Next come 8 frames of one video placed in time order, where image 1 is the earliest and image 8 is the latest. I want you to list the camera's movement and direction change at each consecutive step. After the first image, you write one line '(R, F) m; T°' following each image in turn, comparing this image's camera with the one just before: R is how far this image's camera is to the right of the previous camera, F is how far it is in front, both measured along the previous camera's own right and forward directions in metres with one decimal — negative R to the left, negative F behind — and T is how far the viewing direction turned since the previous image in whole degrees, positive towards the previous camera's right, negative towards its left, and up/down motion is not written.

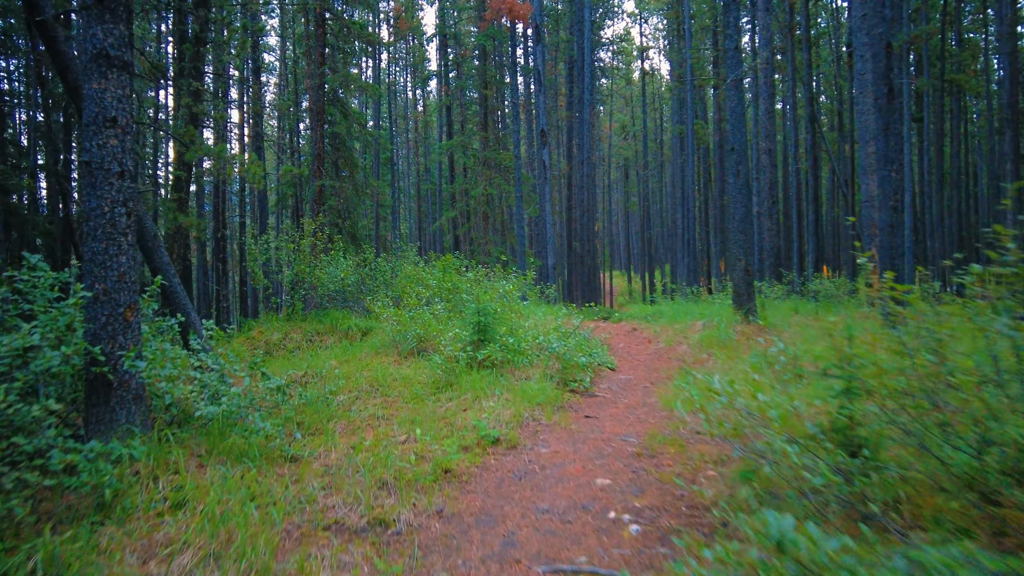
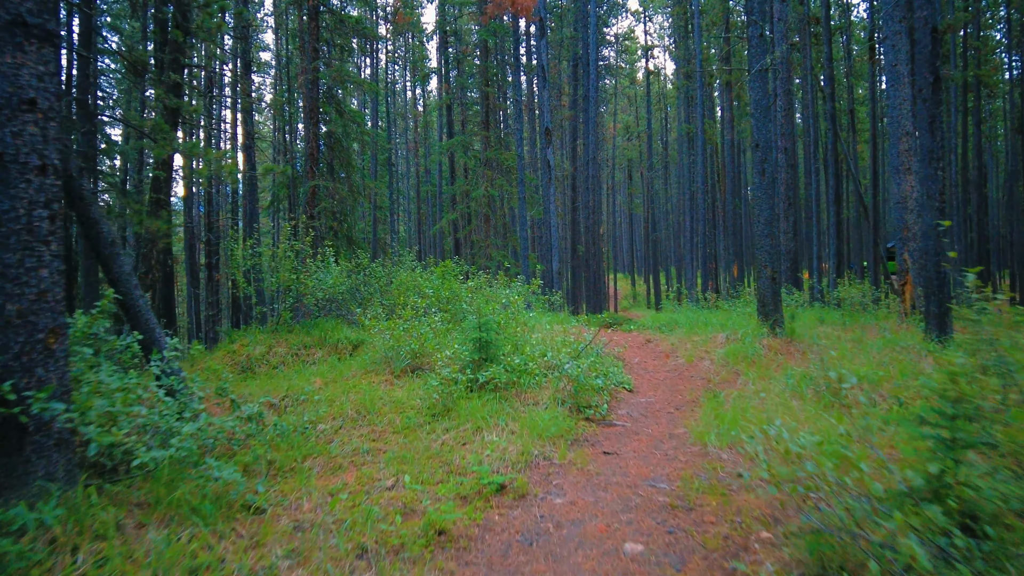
(0.0, +0.8) m; 0°
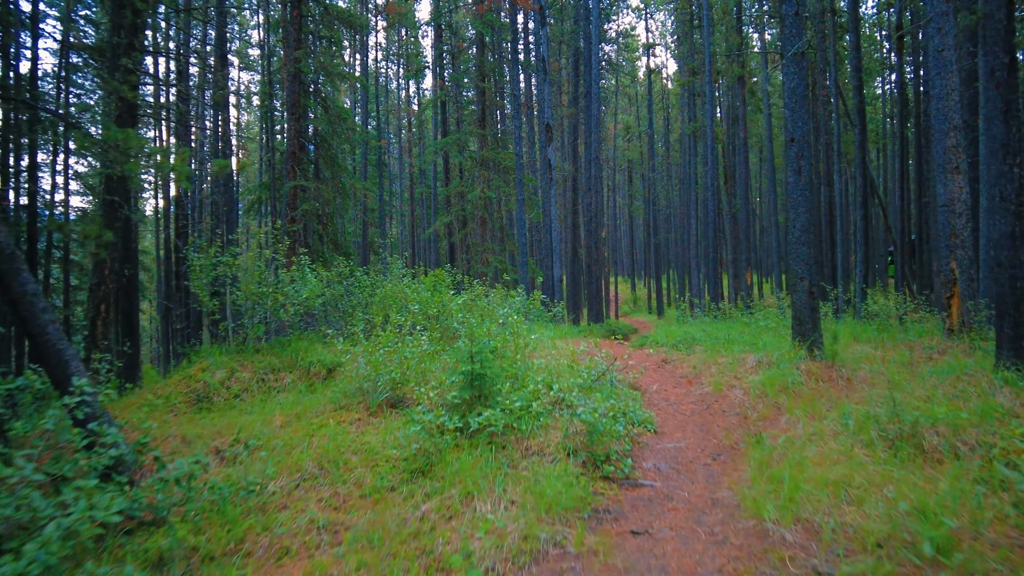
(0.0, +1.1) m; 0°
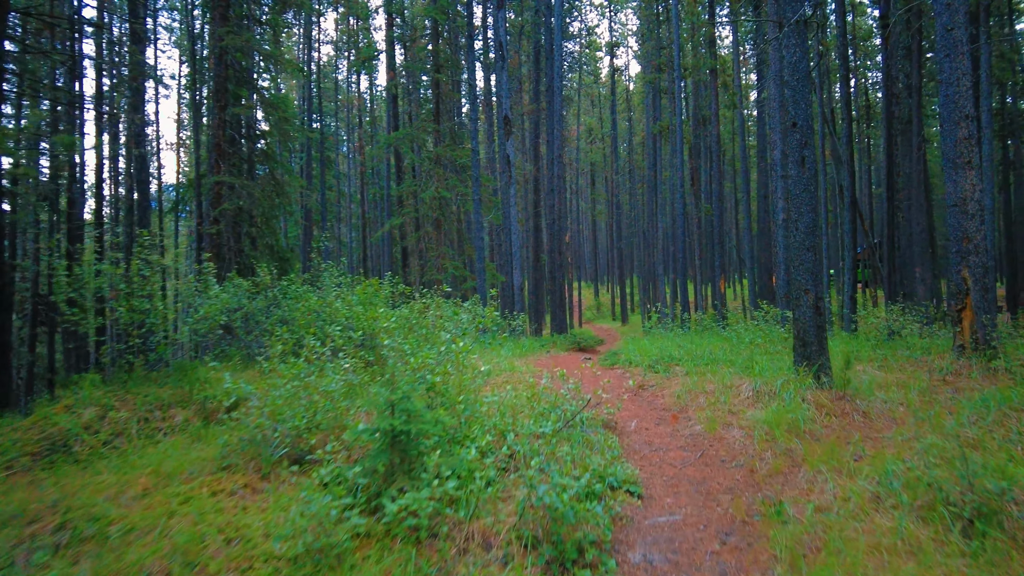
(+0.2, +1.4) m; +3°
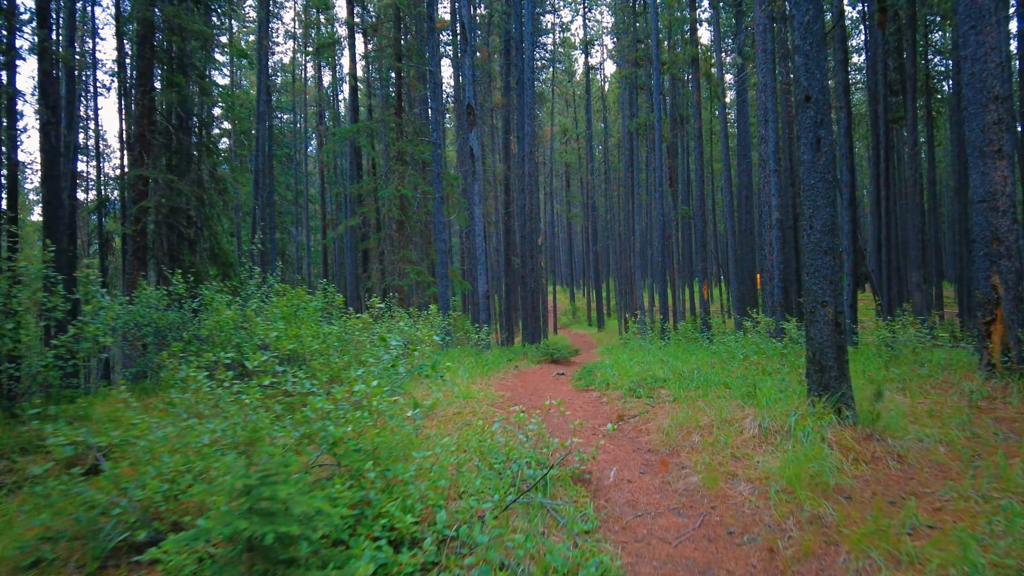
(+0.2, +1.3) m; +2°
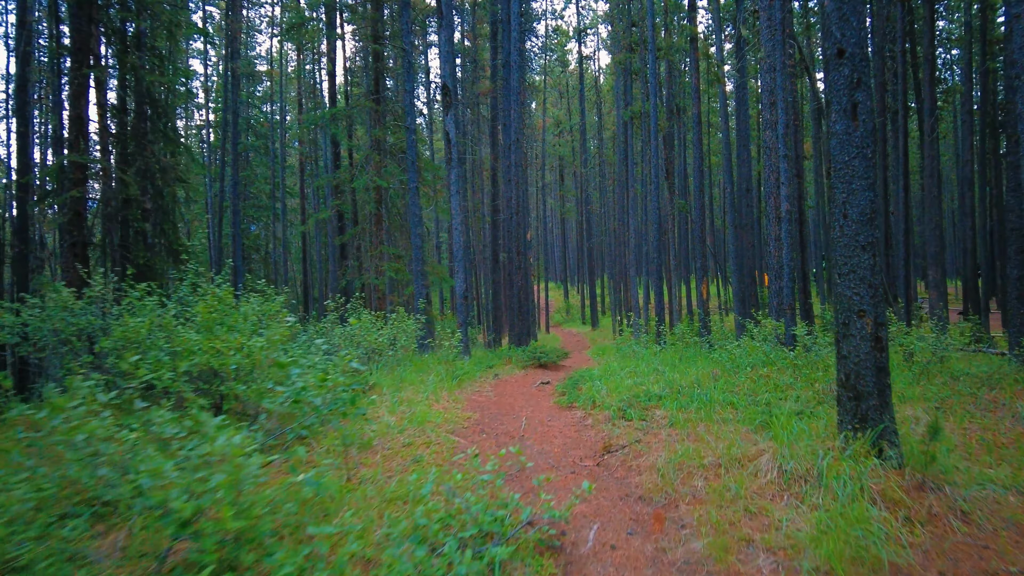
(+0.3, +1.1) m; 0°
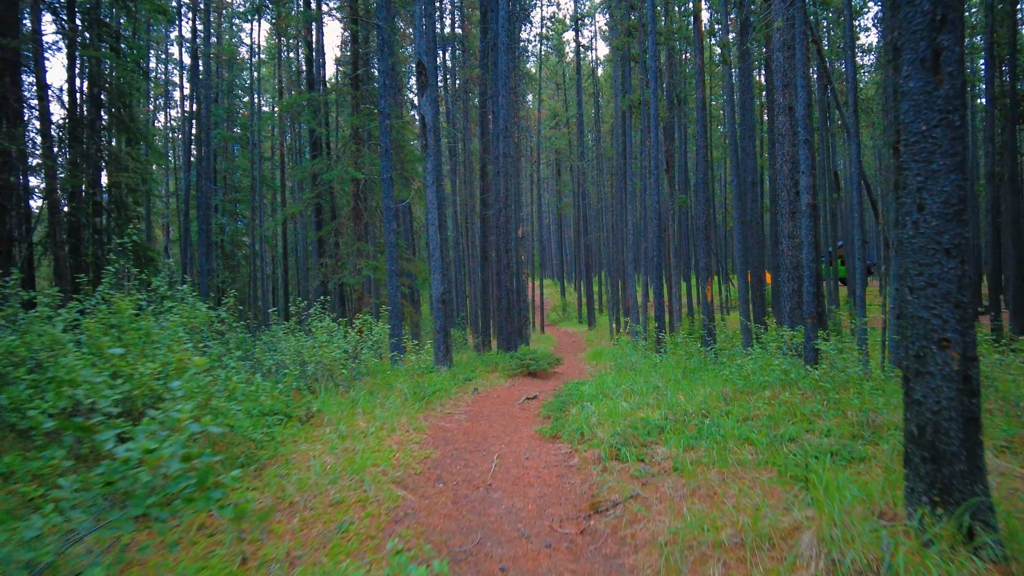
(+0.2, +1.1) m; 0°
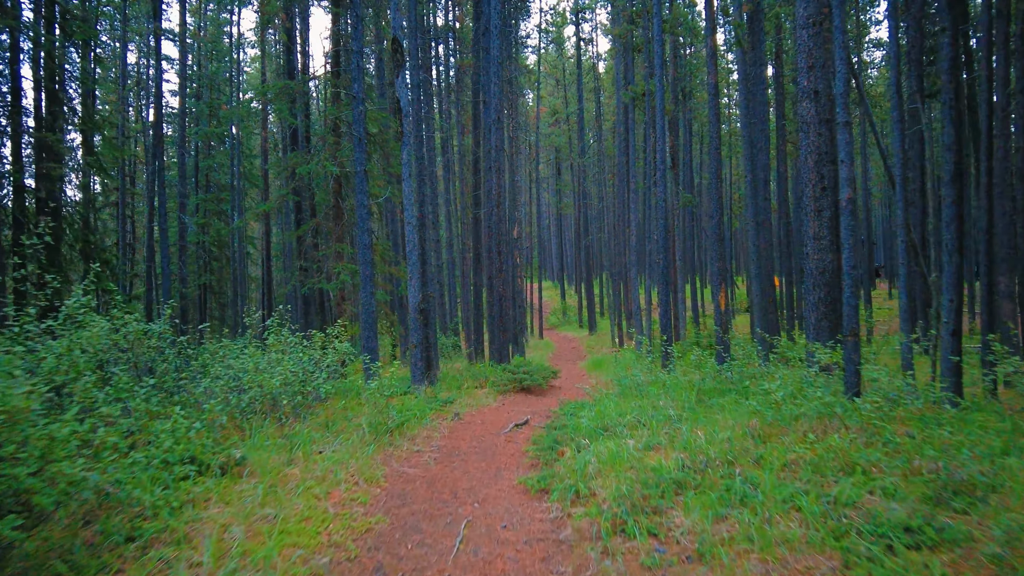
(+0.2, +1.2) m; 0°
